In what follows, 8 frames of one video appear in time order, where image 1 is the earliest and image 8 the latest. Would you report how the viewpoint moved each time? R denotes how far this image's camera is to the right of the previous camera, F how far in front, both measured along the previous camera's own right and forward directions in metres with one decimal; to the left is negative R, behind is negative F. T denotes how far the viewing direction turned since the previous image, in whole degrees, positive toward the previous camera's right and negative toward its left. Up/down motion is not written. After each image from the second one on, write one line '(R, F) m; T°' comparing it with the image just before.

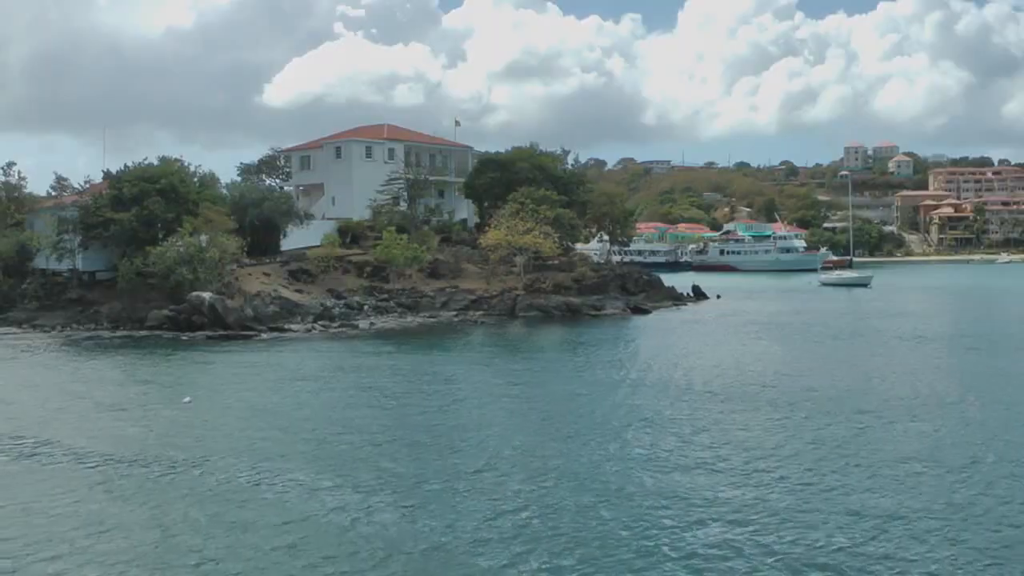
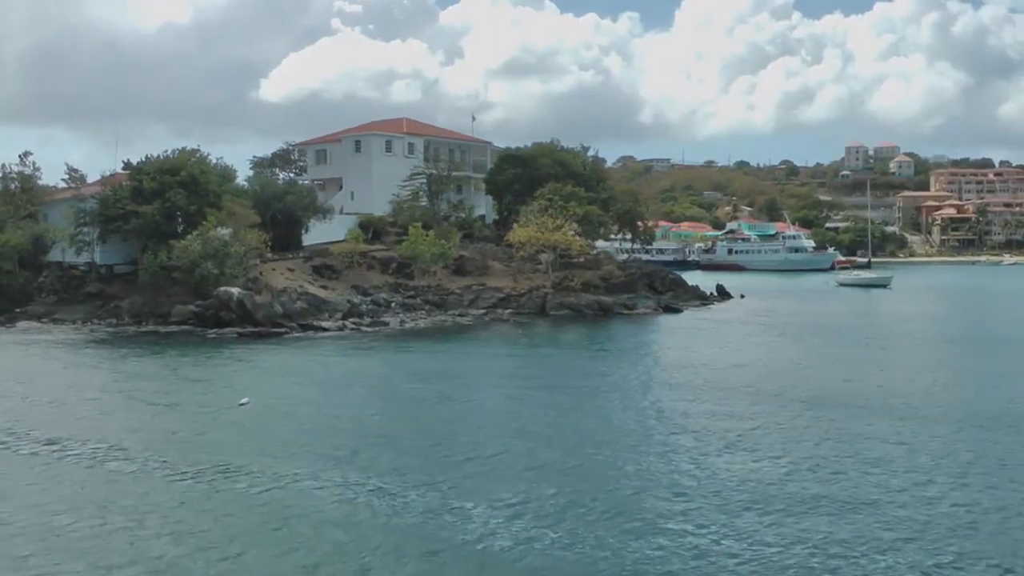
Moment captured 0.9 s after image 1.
(-2.1, +1.2) m; 0°
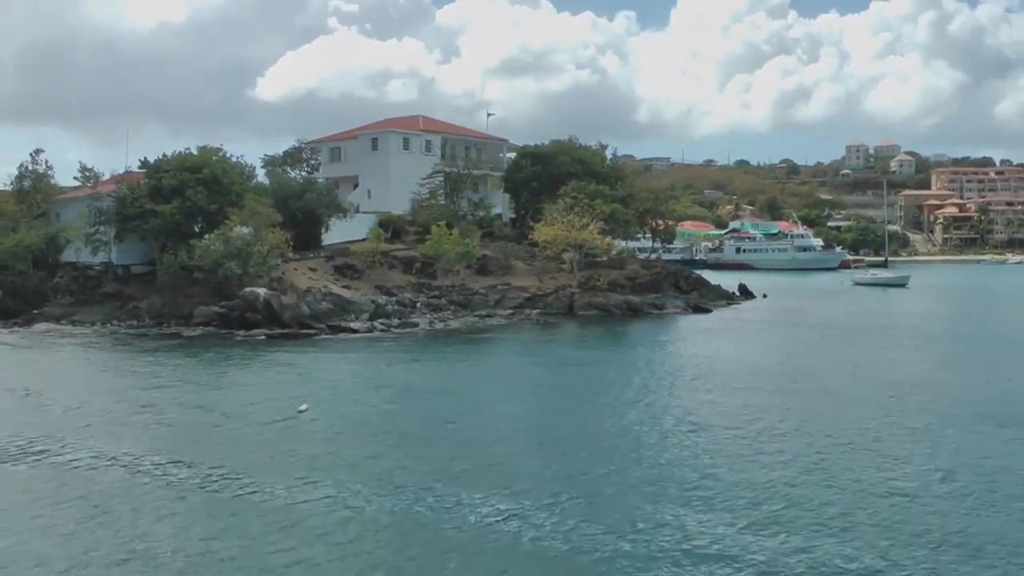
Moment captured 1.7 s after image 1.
(-1.8, +1.1) m; 0°
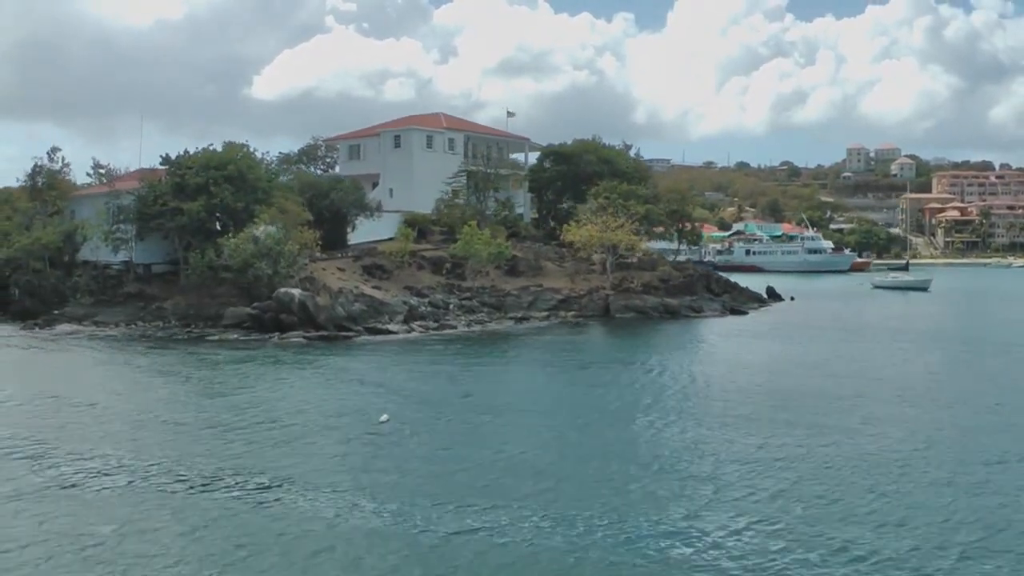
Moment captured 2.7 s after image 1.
(-2.2, +1.5) m; 0°
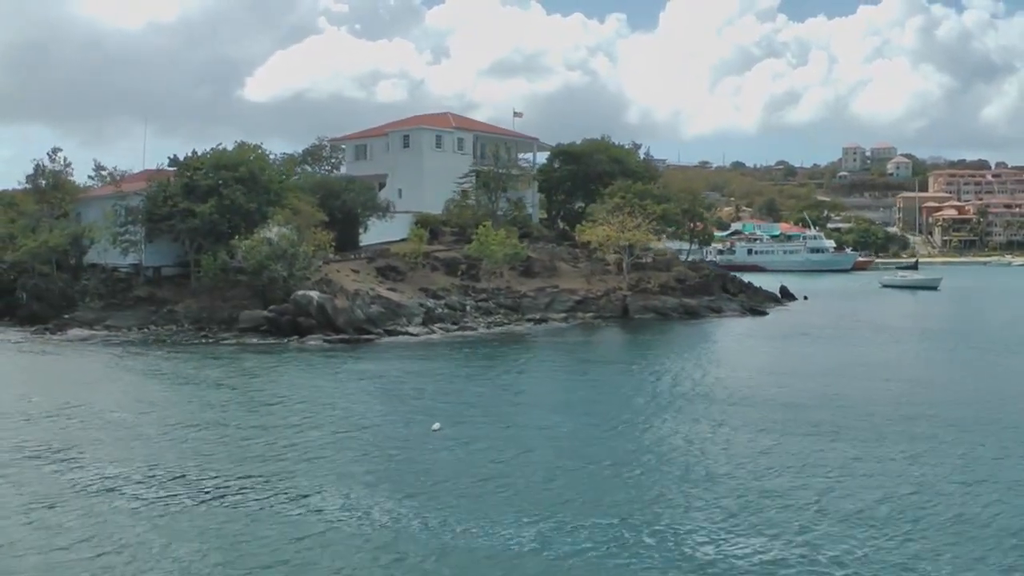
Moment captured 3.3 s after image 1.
(-1.3, +0.8) m; 0°
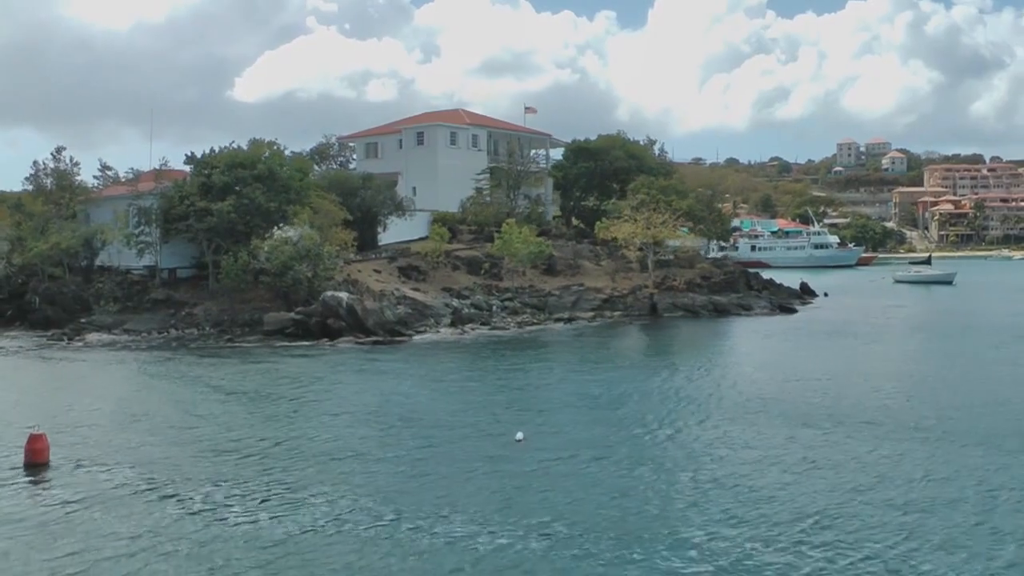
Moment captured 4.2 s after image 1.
(-1.9, +1.1) m; +1°
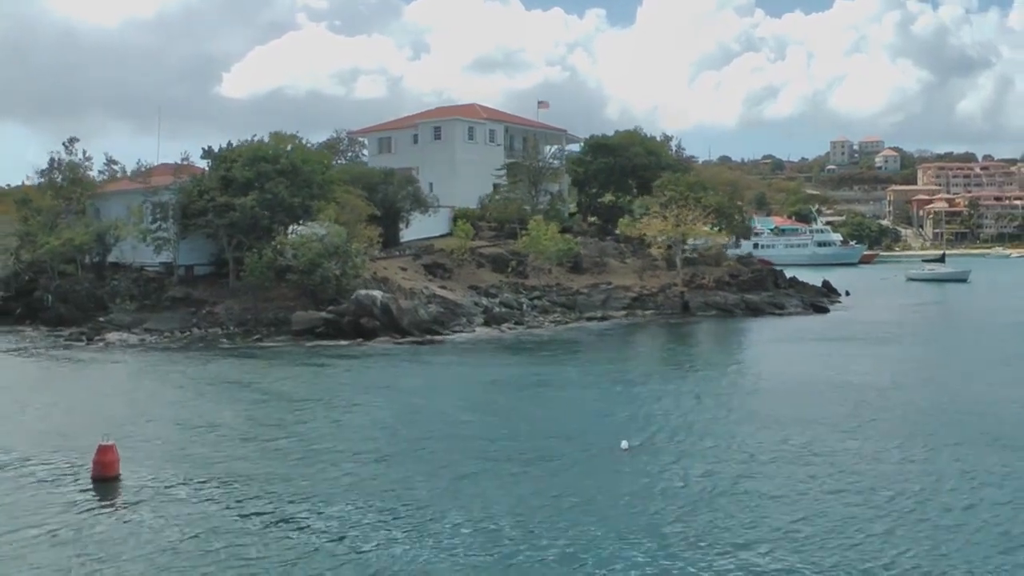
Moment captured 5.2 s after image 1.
(-2.2, +1.3) m; +1°
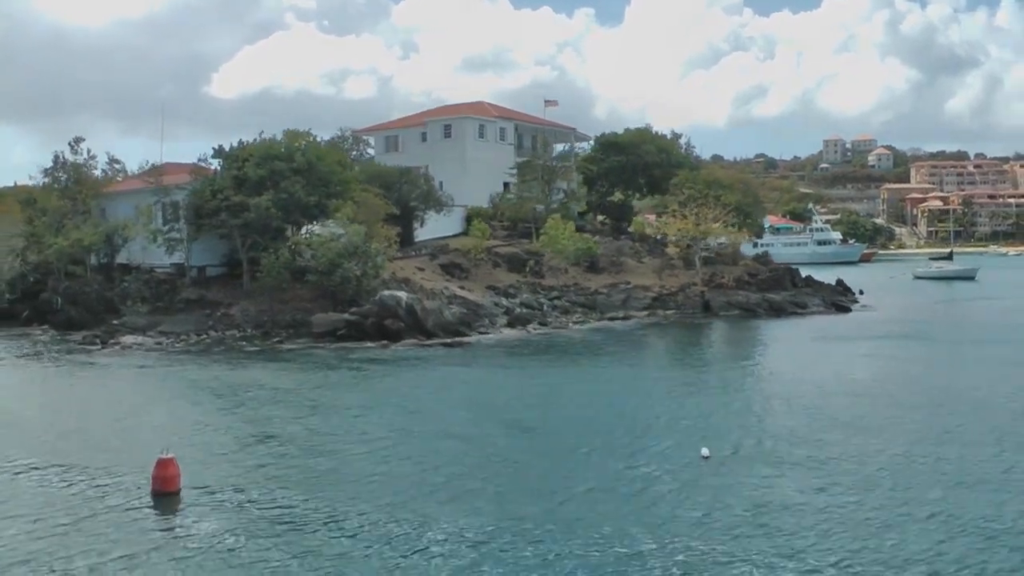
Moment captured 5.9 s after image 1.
(-1.5, +0.8) m; +1°
